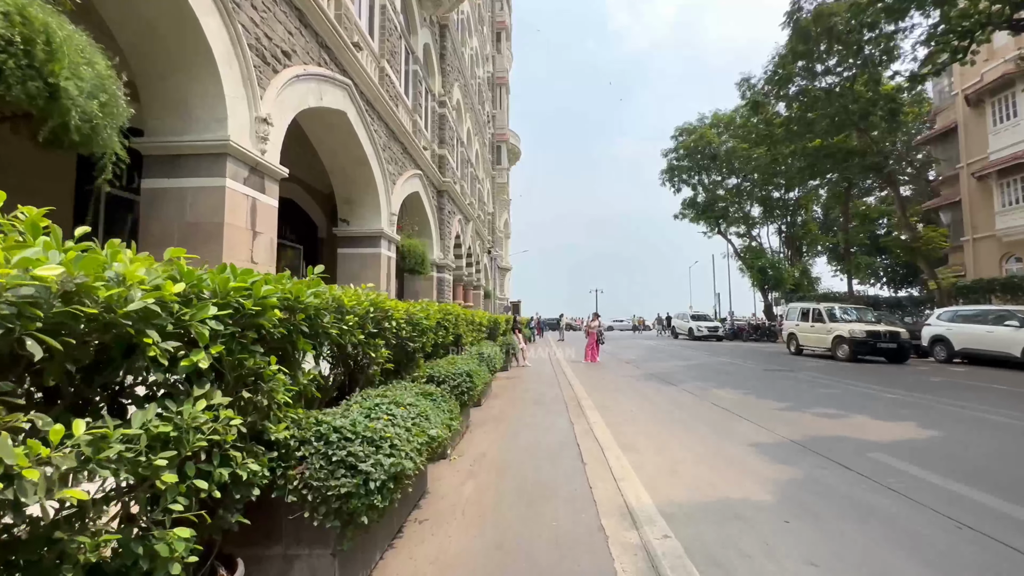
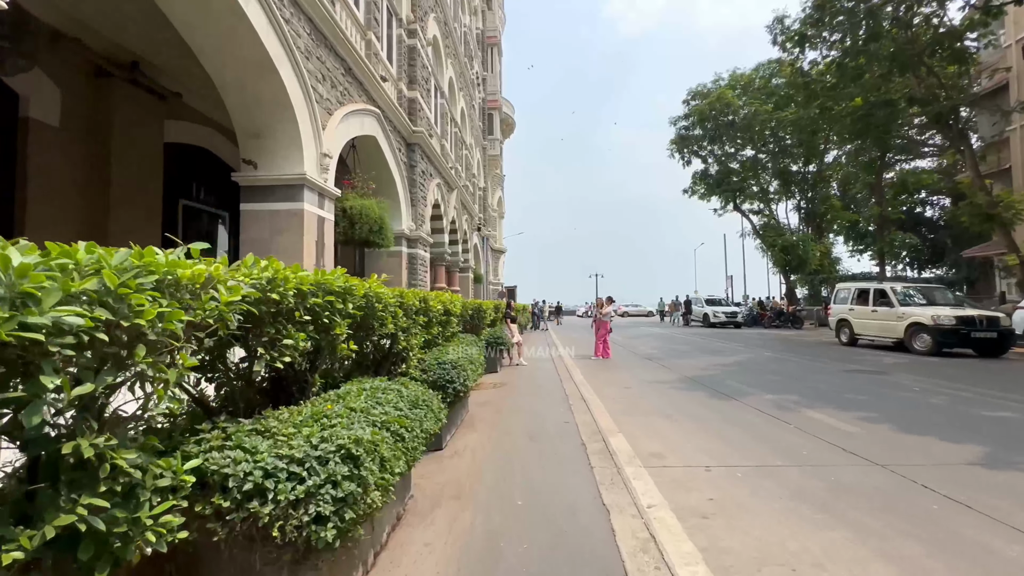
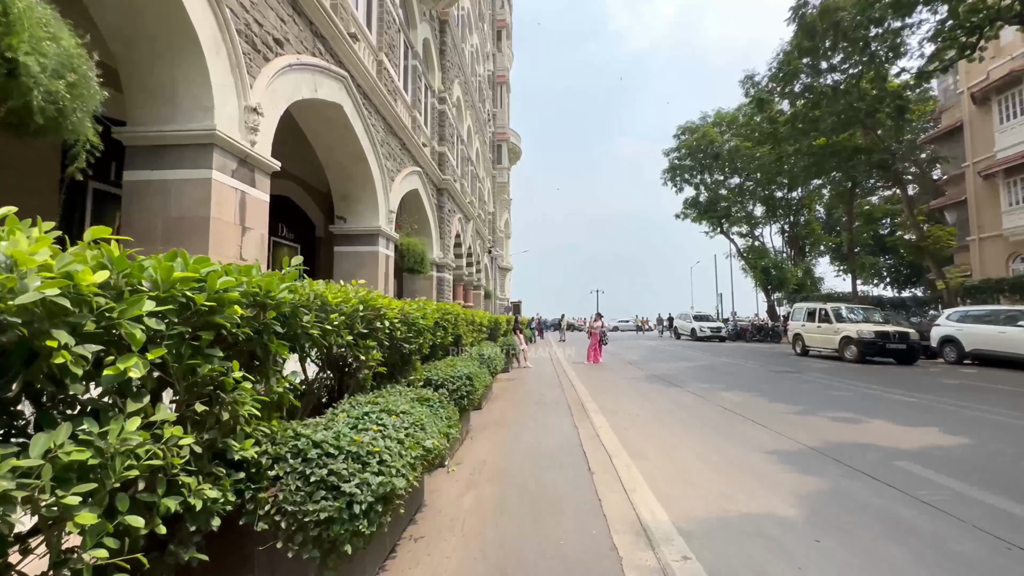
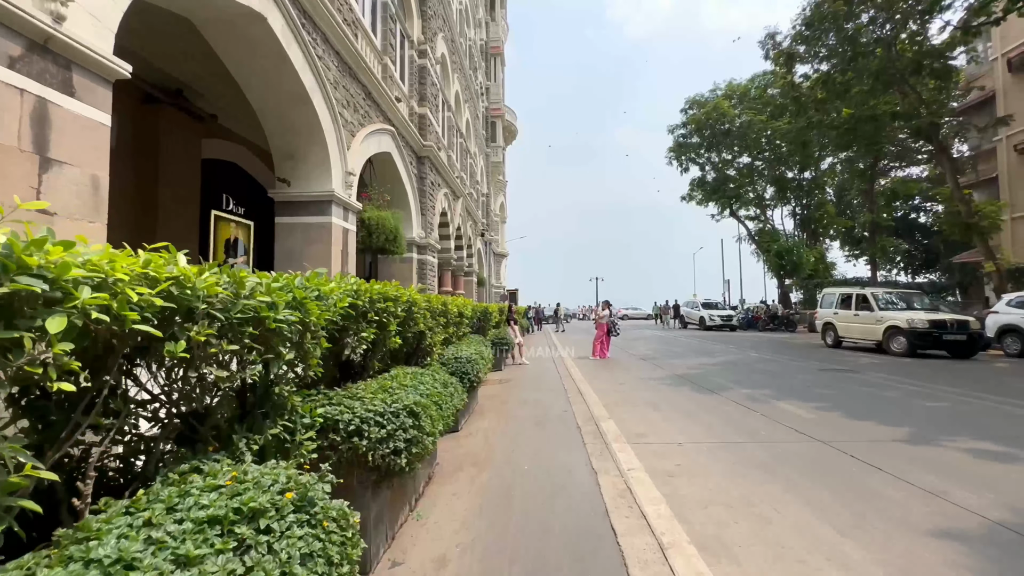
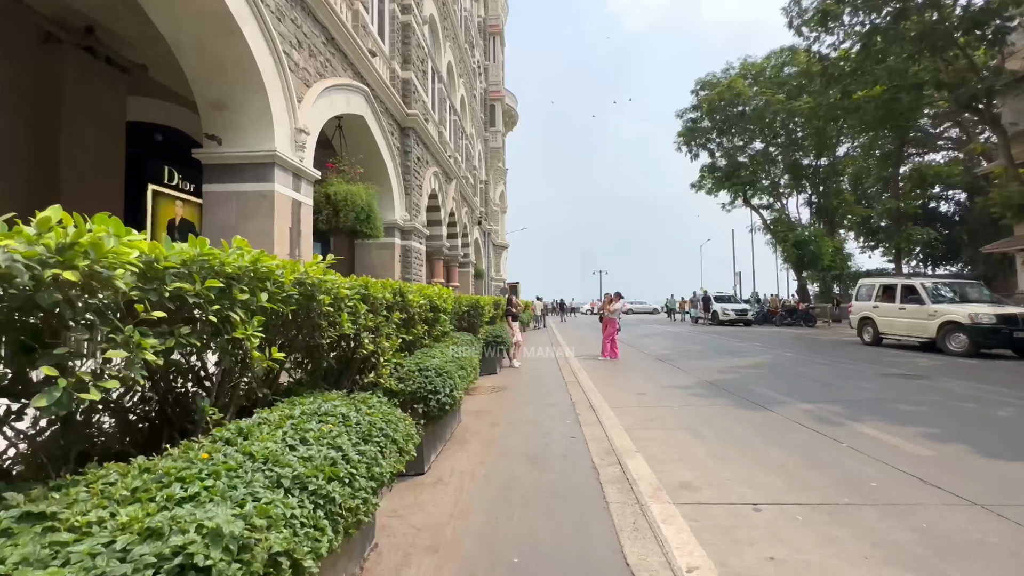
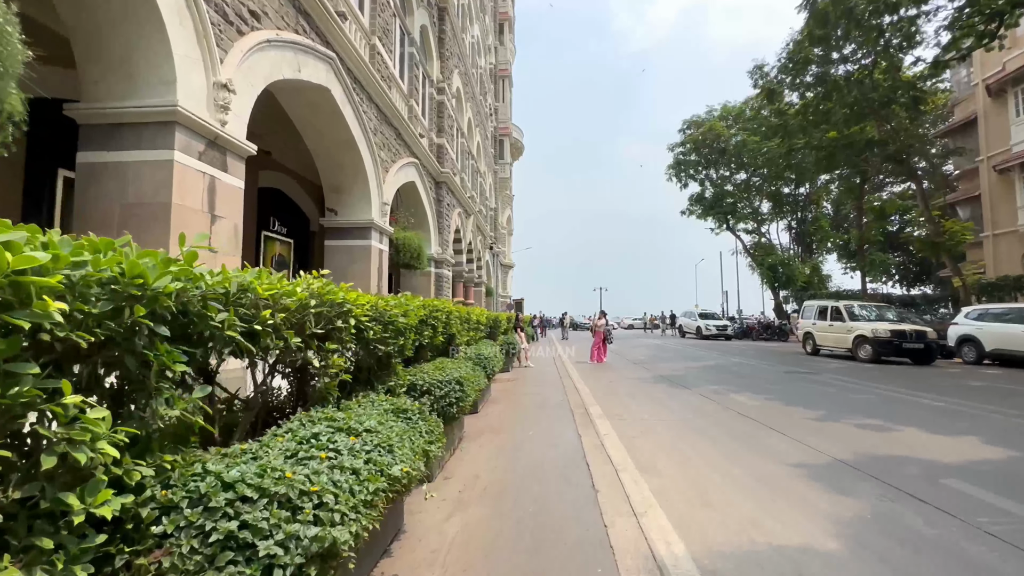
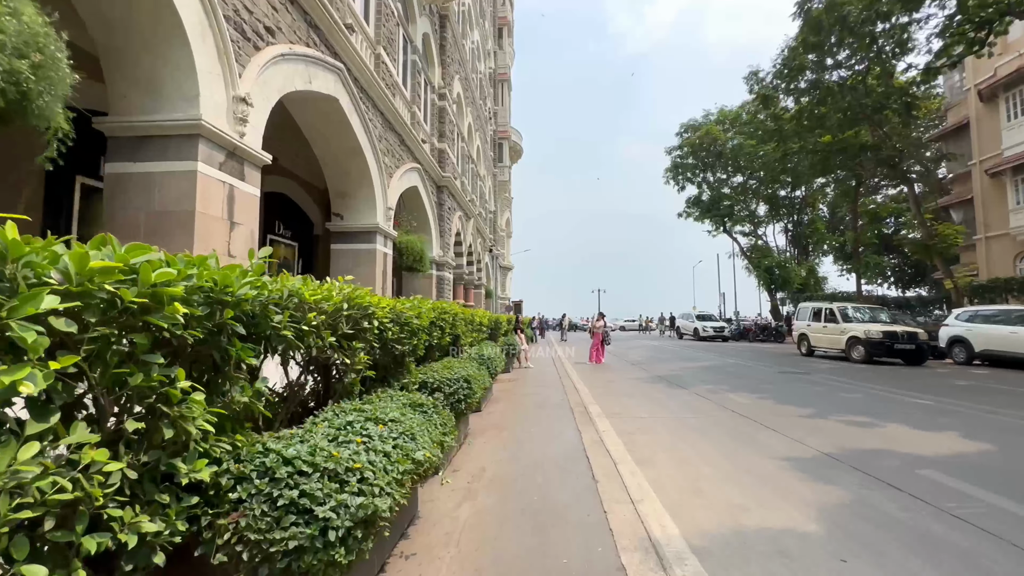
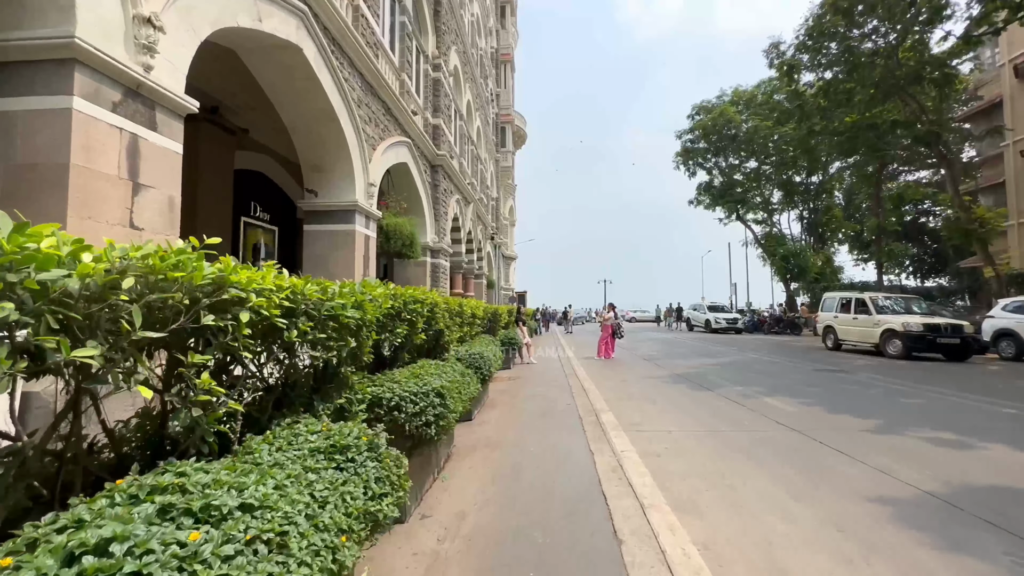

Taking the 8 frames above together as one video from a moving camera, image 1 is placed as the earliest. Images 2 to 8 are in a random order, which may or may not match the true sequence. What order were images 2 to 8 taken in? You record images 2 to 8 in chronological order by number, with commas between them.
3, 7, 6, 8, 4, 2, 5
